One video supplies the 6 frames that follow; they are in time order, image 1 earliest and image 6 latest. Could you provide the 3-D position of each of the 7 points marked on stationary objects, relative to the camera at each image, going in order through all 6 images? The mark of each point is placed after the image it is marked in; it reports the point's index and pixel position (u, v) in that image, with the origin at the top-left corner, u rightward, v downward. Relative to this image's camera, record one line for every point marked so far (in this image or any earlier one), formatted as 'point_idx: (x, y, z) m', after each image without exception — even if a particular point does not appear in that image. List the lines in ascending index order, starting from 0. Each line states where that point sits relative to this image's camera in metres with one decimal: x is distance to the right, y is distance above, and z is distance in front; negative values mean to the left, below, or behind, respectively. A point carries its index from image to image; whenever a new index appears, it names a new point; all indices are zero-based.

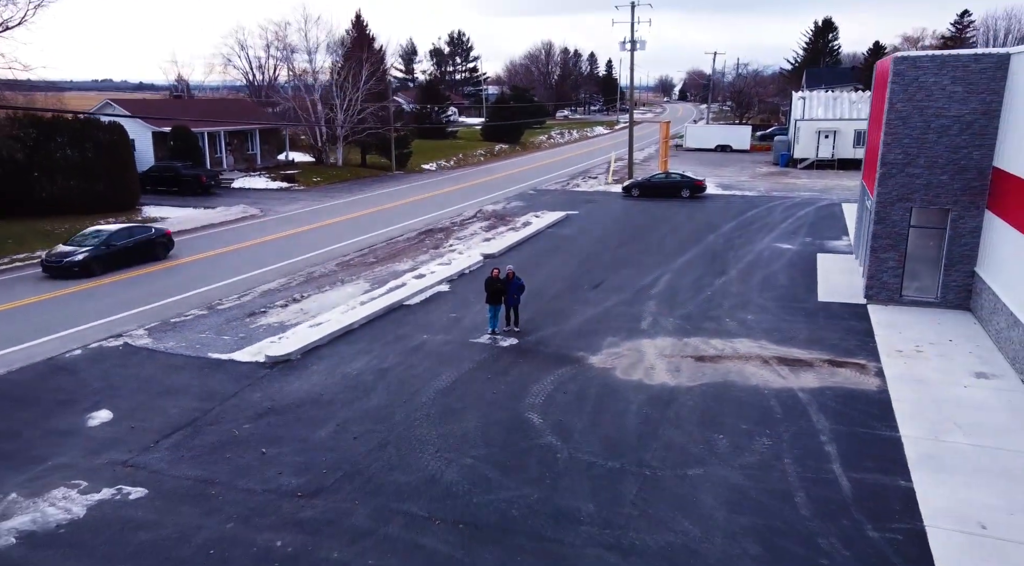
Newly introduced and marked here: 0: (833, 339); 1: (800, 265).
0: (+5.4, -0.9, +13.7) m
1: (+6.9, +0.4, +19.4) m
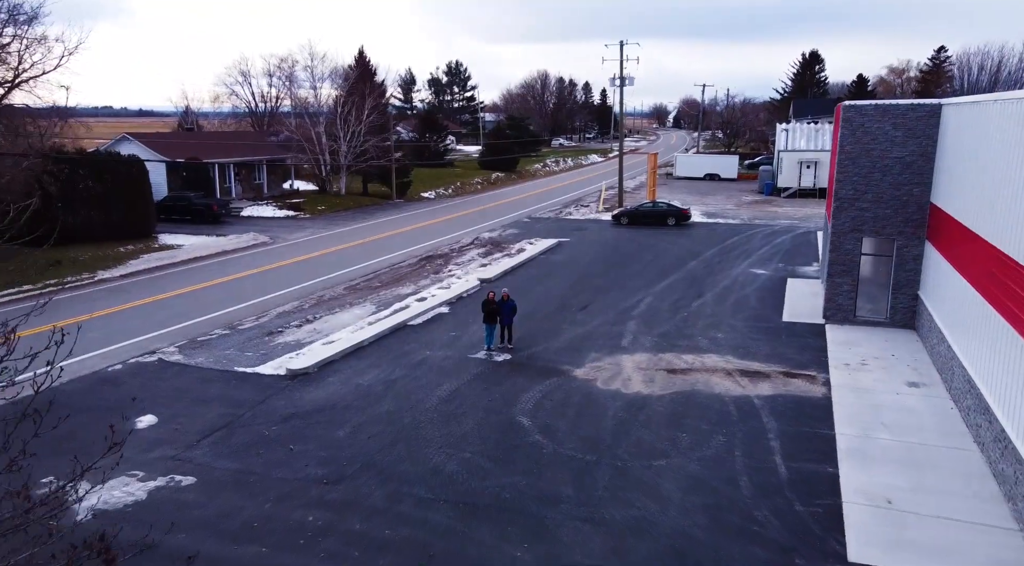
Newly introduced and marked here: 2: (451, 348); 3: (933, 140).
0: (+5.3, -1.3, +15.4) m
1: (+6.7, -0.2, +21.1) m
2: (-1.2, -1.3, +16.4) m
3: (+8.1, +2.8, +15.7) m
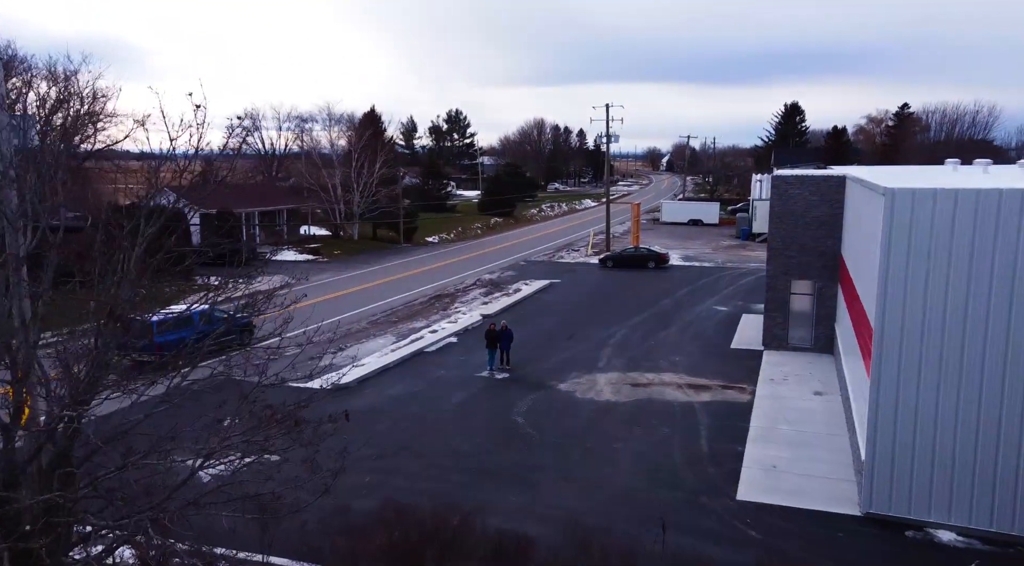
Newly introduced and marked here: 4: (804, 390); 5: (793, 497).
0: (+5.2, -2.1, +19.5) m
1: (+6.7, -1.2, +25.2) m
2: (-1.3, -2.1, +20.4) m
3: (+8.1, +1.9, +20.0) m
4: (+6.3, -2.3, +17.6) m
5: (+4.2, -3.2, +12.2) m
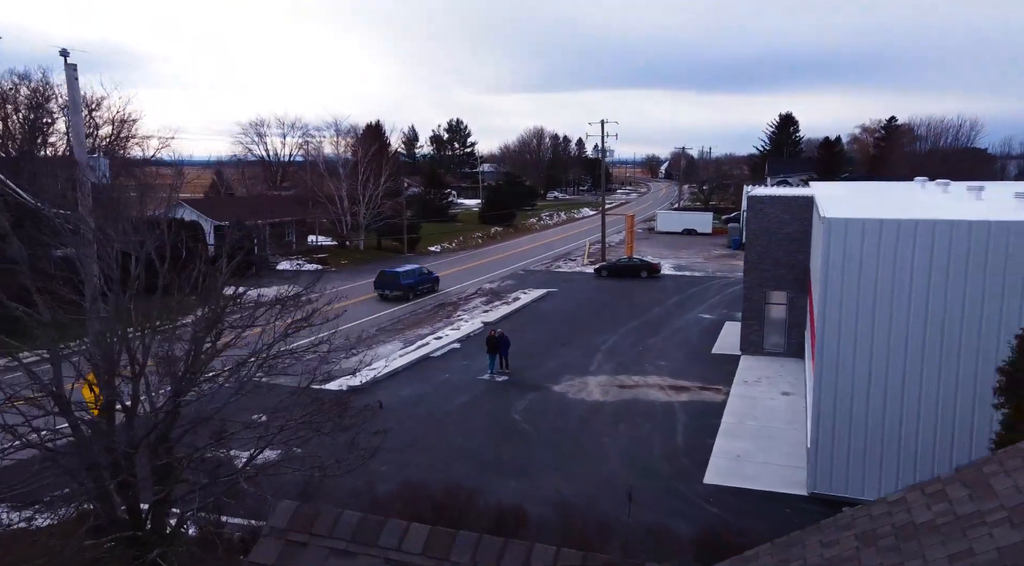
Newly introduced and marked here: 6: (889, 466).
0: (+5.2, -2.4, +21.4) m
1: (+6.6, -1.6, +27.2) m
2: (-1.3, -2.5, +22.3) m
3: (+8.0, +1.6, +21.9) m
4: (+6.3, -2.6, +19.5) m
5: (+4.1, -3.4, +14.1) m
6: (+5.8, -2.9, +12.6) m
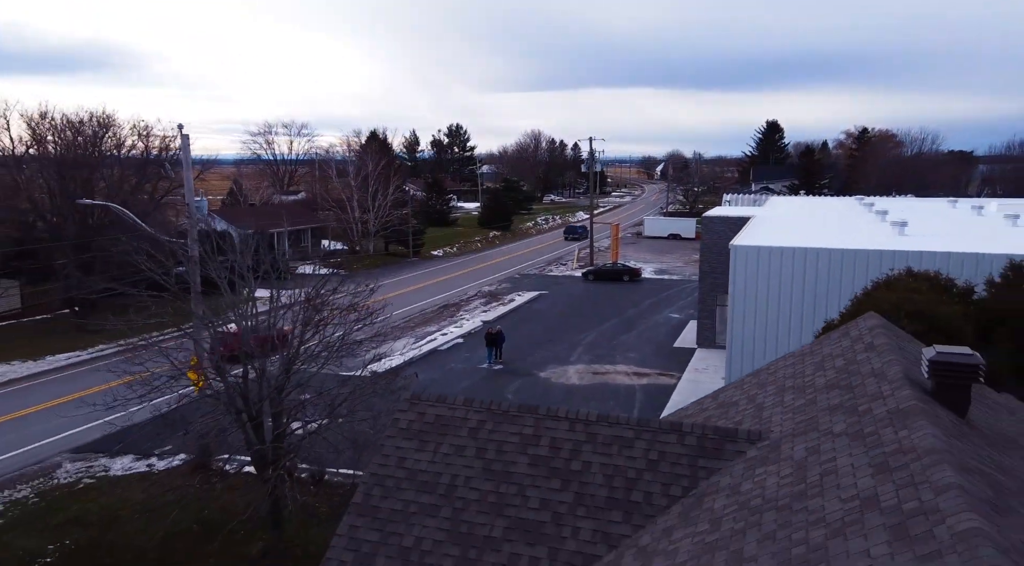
0: (+5.0, -2.6, +26.1) m
1: (+6.4, -1.8, +31.9) m
2: (-1.5, -2.6, +27.1) m
3: (+7.9, +1.5, +26.6) m
4: (+6.1, -2.8, +24.3) m
5: (+4.0, -3.6, +18.8) m
6: (+5.7, -3.1, +17.3) m
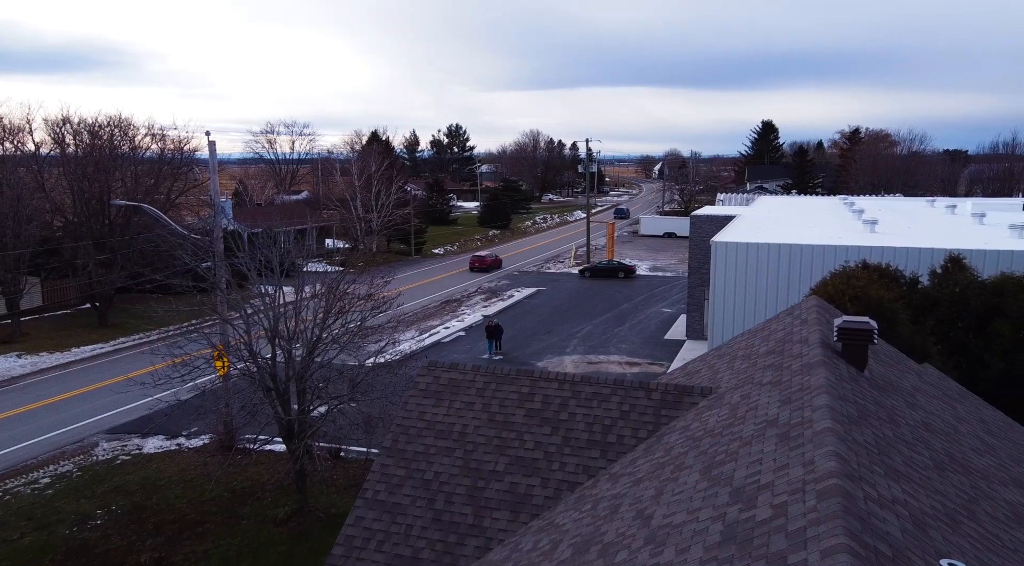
0: (+5.0, -2.4, +27.7) m
1: (+6.4, -1.6, +33.5) m
2: (-1.5, -2.5, +28.6) m
3: (+7.8, +1.6, +28.2) m
4: (+6.1, -2.6, +25.9) m
5: (+4.0, -3.5, +20.4) m
6: (+5.6, -3.0, +18.9) m
